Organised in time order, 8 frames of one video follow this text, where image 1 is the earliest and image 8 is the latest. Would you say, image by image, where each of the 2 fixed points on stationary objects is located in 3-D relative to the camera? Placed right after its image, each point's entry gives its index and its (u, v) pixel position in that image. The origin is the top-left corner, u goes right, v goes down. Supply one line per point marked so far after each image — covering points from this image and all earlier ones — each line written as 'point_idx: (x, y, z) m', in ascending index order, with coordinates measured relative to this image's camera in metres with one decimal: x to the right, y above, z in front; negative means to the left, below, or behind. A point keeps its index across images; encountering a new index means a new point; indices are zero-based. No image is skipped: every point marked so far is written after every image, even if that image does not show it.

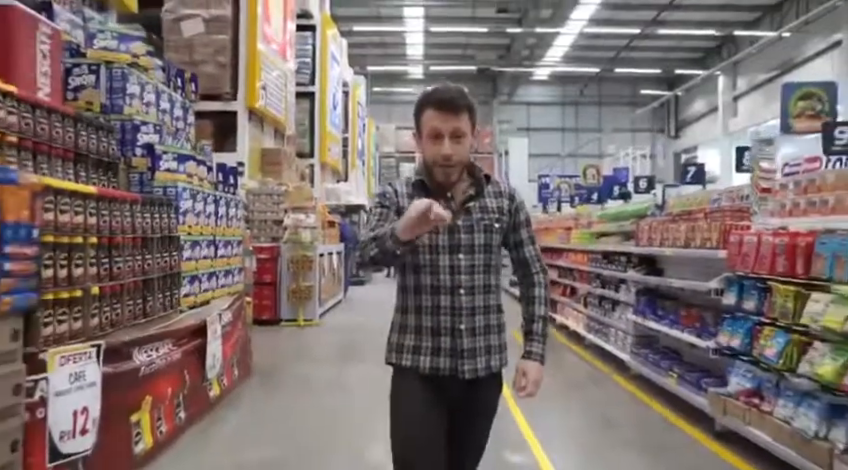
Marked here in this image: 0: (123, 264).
0: (-1.6, -0.2, +3.0) m
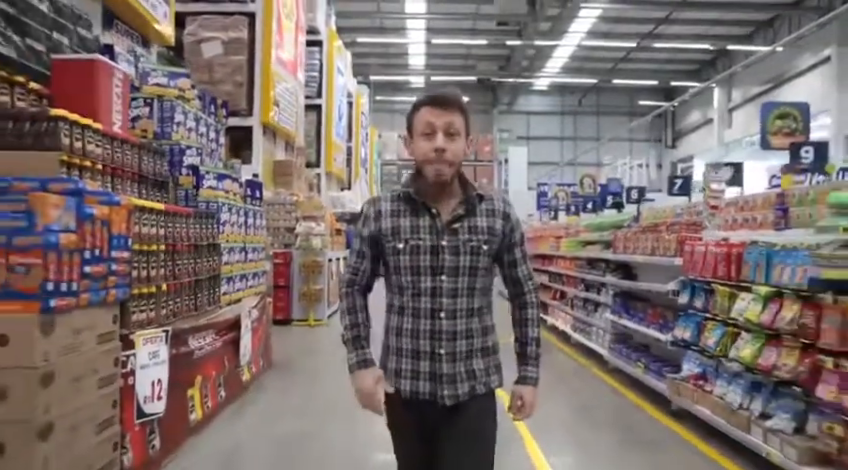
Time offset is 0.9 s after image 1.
0: (-1.6, -0.2, +3.7) m
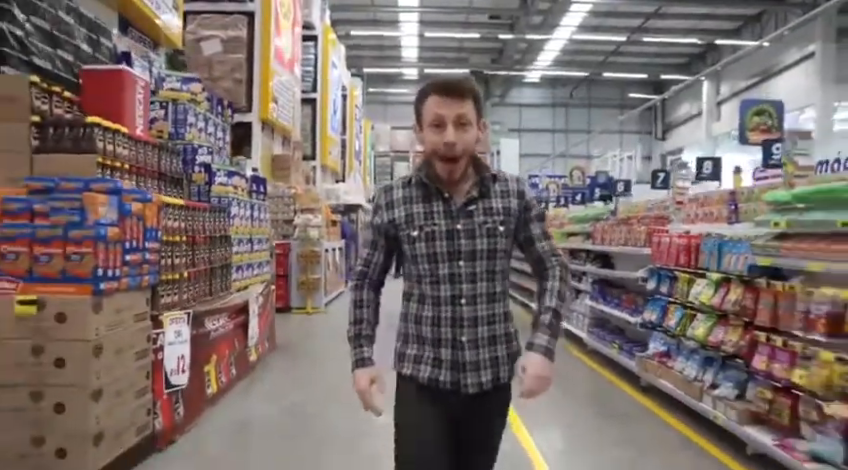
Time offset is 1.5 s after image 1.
0: (-1.6, -0.2, +4.1) m
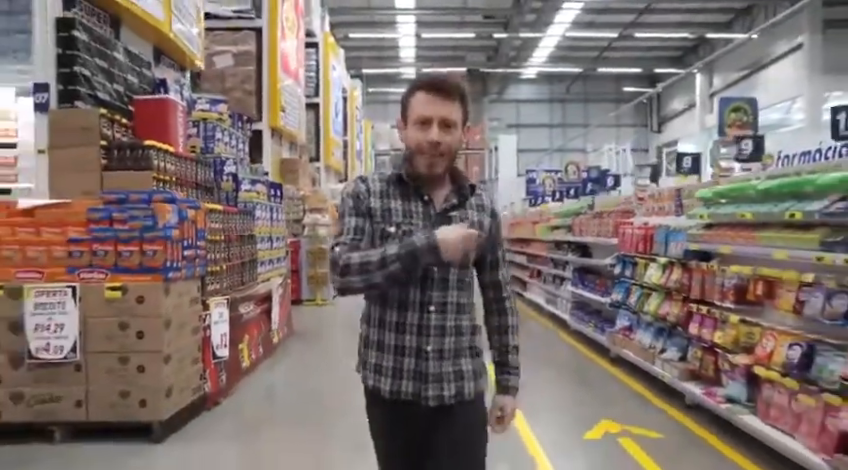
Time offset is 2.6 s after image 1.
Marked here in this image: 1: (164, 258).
0: (-1.7, -0.2, +4.8) m
1: (-1.6, -0.1, +3.4) m
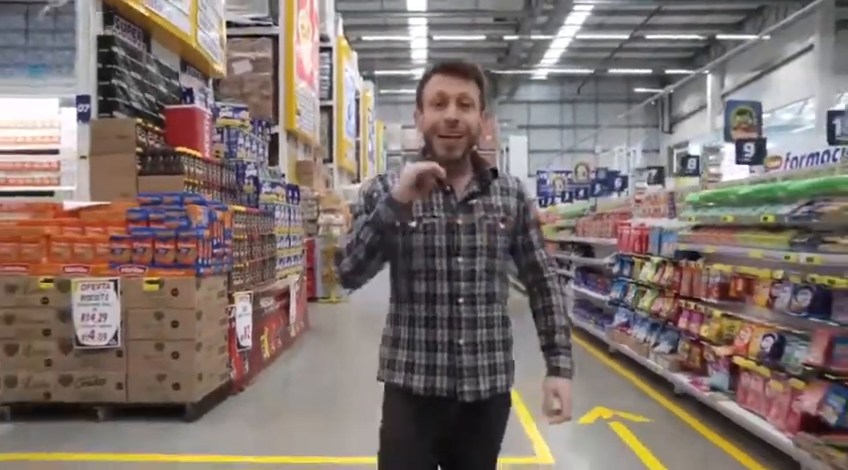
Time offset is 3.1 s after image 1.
0: (-1.6, -0.1, +5.2) m
1: (-1.6, -0.1, +3.8) m
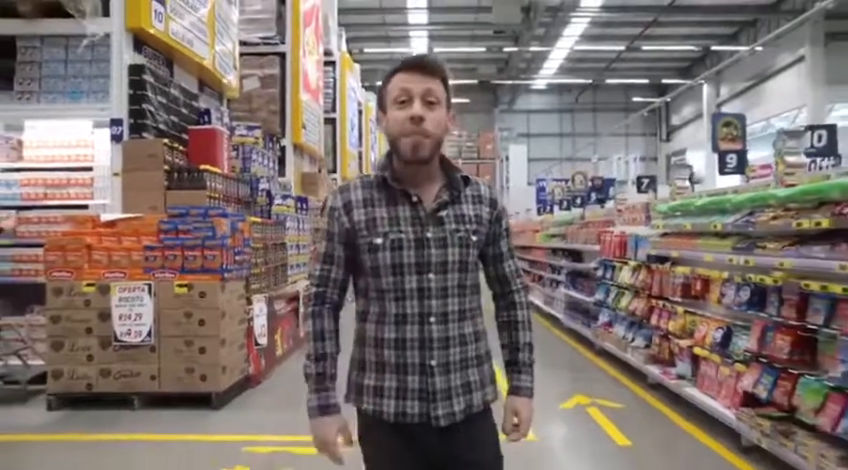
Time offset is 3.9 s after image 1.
0: (-1.6, -0.2, +5.7) m
1: (-1.6, -0.2, +4.3) m
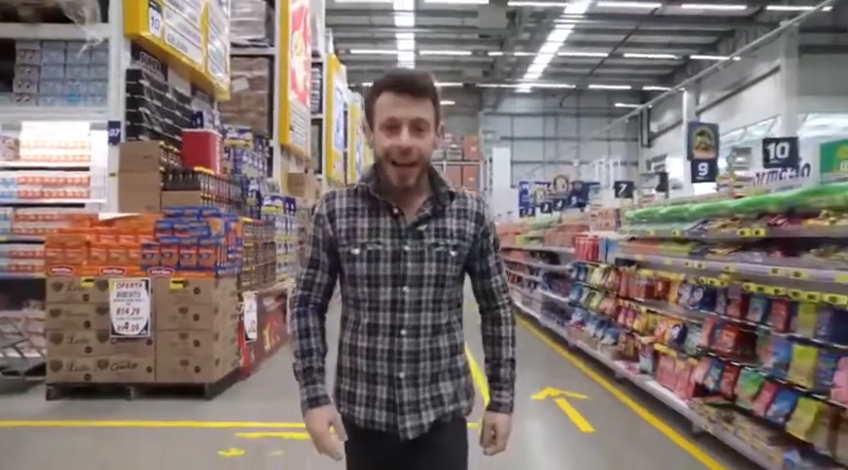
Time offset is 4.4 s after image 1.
0: (-1.8, -0.2, +6.0) m
1: (-1.7, -0.2, +4.5) m
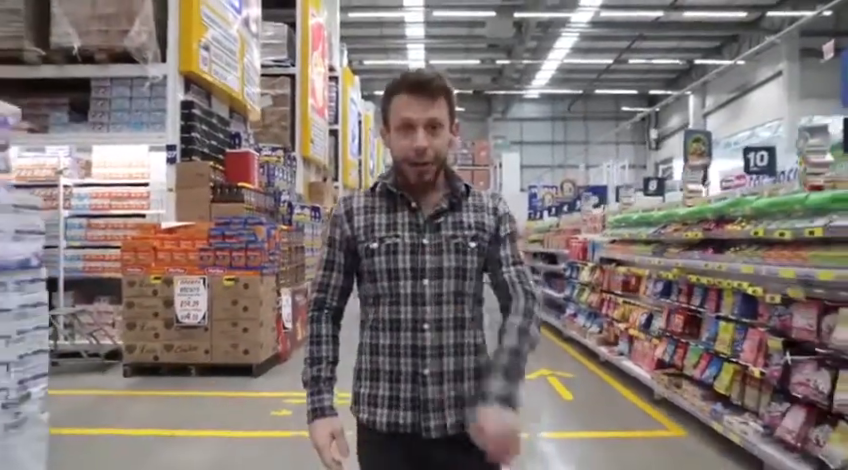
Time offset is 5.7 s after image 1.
0: (-1.6, -0.3, +6.9) m
1: (-1.6, -0.3, +5.4) m
